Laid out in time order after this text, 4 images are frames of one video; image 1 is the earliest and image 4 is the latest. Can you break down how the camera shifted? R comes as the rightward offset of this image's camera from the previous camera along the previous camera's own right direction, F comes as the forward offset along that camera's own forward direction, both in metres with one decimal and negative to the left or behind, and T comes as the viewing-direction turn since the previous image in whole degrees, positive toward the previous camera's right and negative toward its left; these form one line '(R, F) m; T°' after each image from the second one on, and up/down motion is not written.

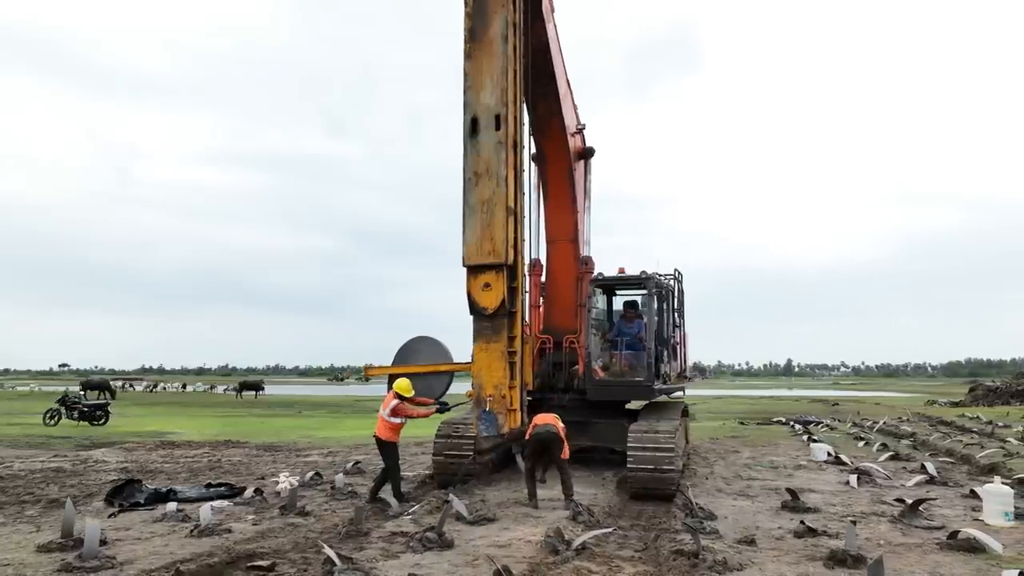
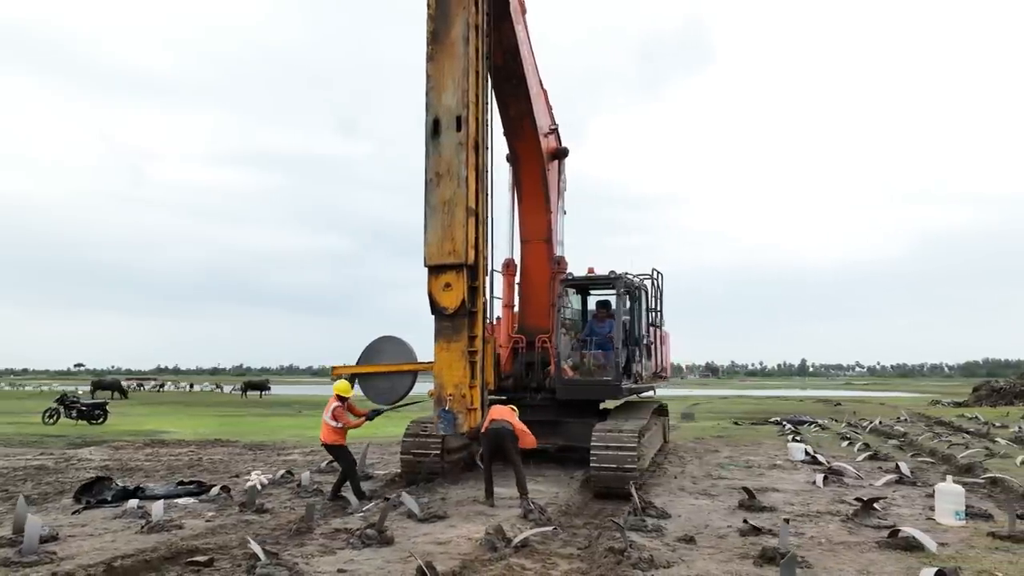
(+0.6, -0.1) m; -1°
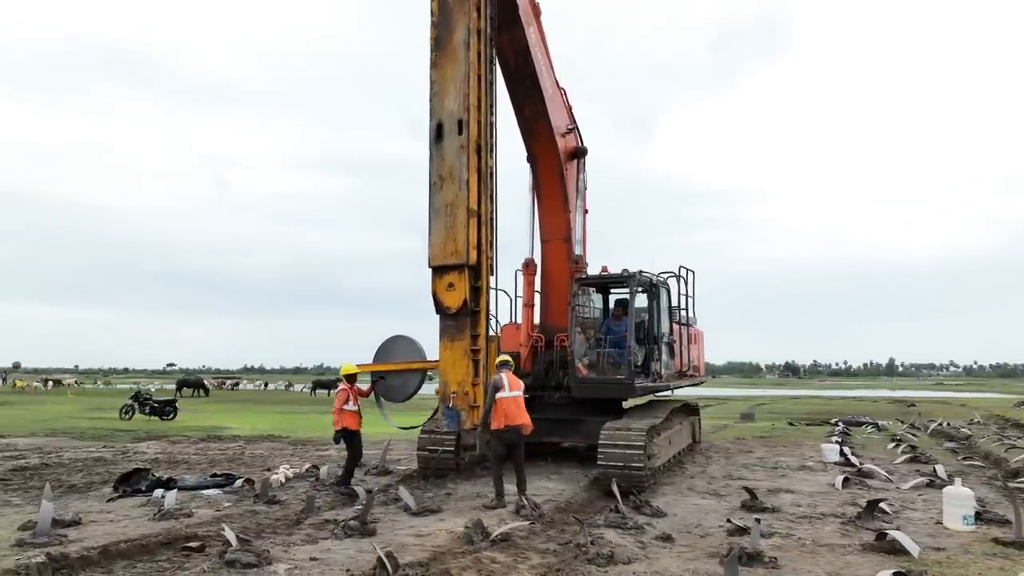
(+0.9, -0.1) m; -6°
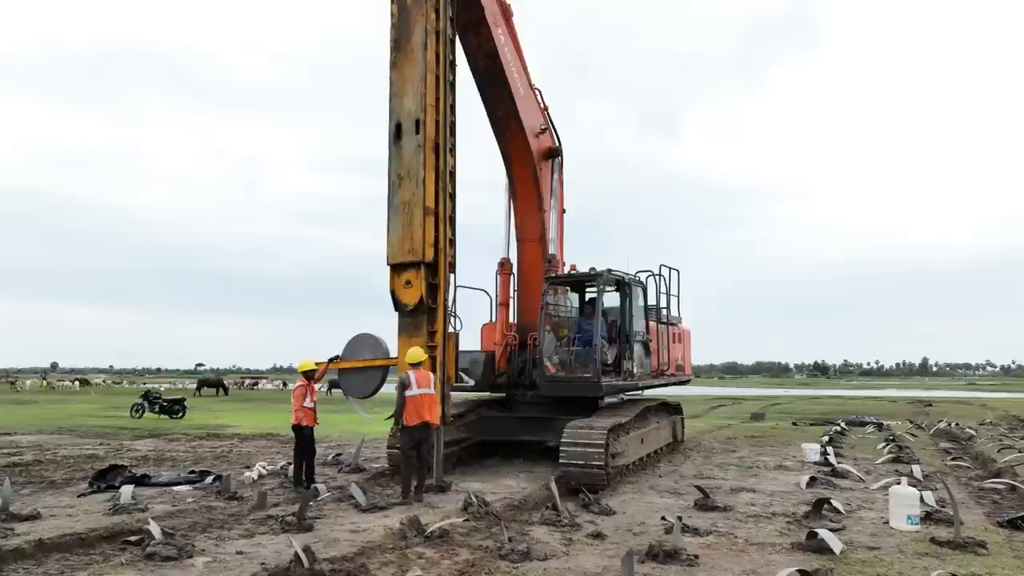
(+0.9, 0.0) m; -2°
